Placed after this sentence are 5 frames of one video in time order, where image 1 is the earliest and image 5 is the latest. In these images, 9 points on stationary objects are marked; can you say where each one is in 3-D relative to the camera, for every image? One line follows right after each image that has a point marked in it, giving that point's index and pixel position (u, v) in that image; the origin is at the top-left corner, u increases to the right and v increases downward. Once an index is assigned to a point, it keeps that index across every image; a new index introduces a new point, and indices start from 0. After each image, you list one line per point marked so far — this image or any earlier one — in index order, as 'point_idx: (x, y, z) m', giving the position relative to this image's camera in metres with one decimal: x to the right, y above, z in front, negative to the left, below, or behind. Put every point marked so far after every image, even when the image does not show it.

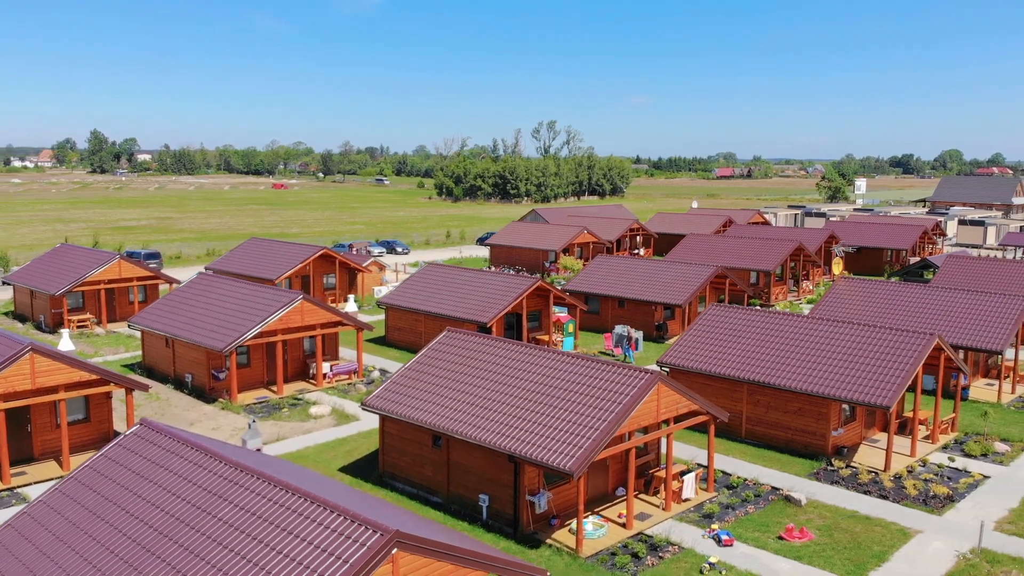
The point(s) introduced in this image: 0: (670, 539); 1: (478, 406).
0: (+2.7, -4.4, +16.5) m
1: (-0.7, -2.3, +17.9) m
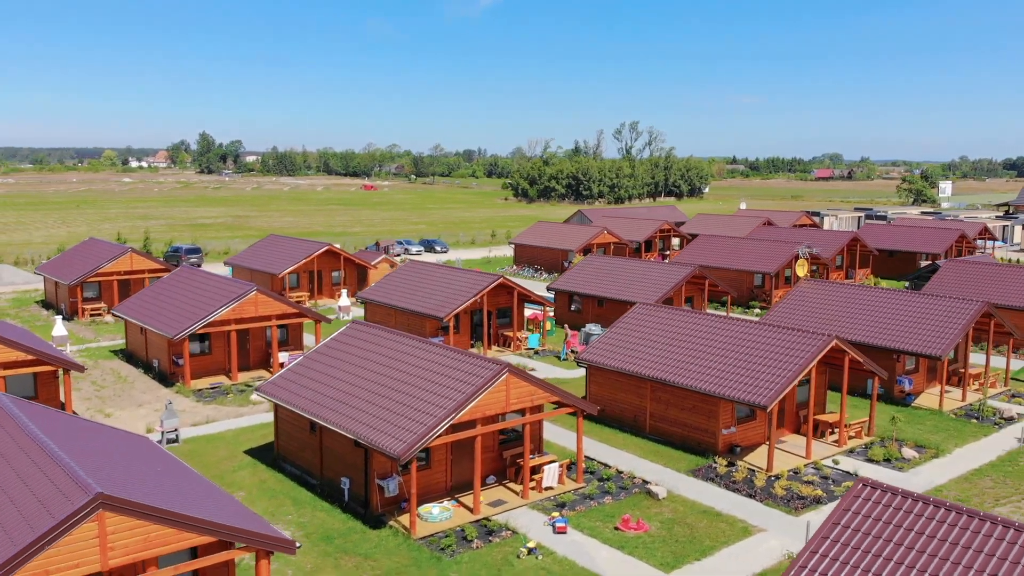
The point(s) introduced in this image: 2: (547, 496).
0: (-0.1, -4.3, +17.1) m
1: (-3.3, -2.1, +18.8) m
2: (+0.7, -4.0, +18.4) m
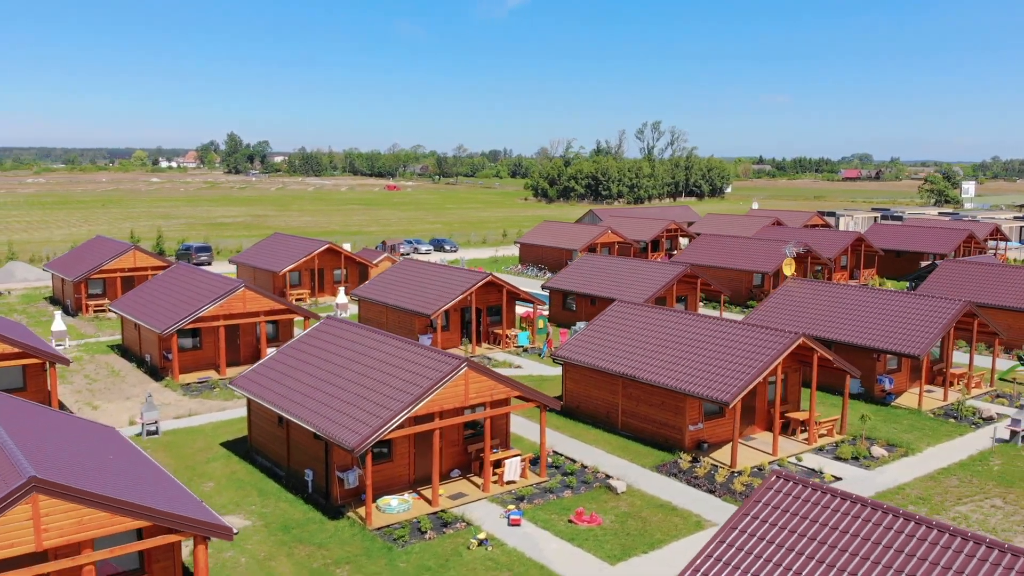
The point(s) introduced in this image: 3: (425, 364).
0: (-0.9, -4.2, +17.3) m
1: (-4.1, -2.0, +19.2) m
2: (-0.1, -4.0, +18.7) m
3: (-1.7, -1.5, +18.3) m
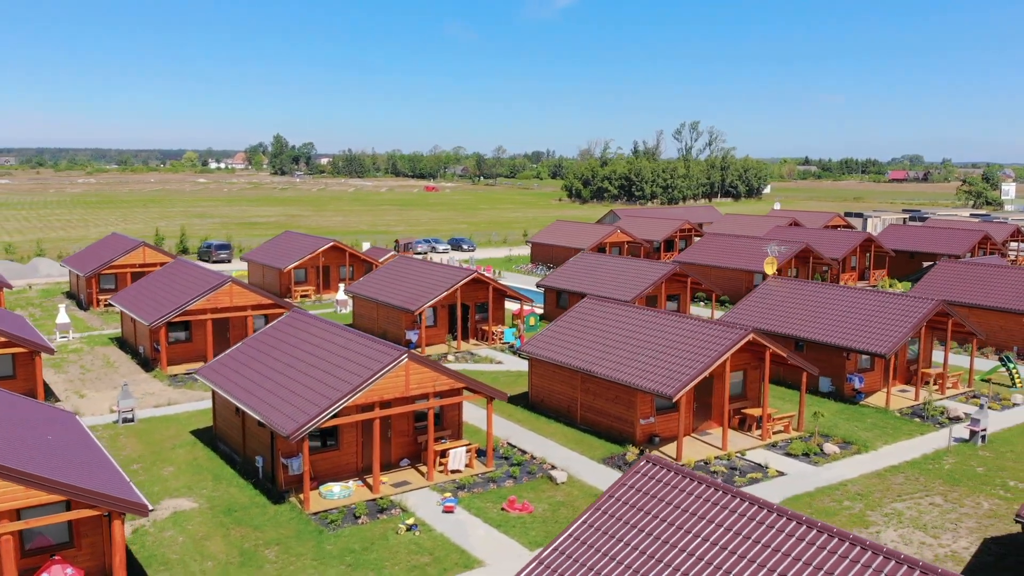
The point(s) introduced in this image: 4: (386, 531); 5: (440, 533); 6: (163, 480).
0: (-2.1, -4.1, +17.9) m
1: (-5.2, -1.9, +19.9) m
2: (-1.3, -3.9, +19.2) m
3: (-2.8, -1.3, +18.8) m
4: (-2.2, -4.3, +16.7) m
5: (-1.3, -4.3, +16.7) m
6: (-7.2, -3.9, +19.5) m
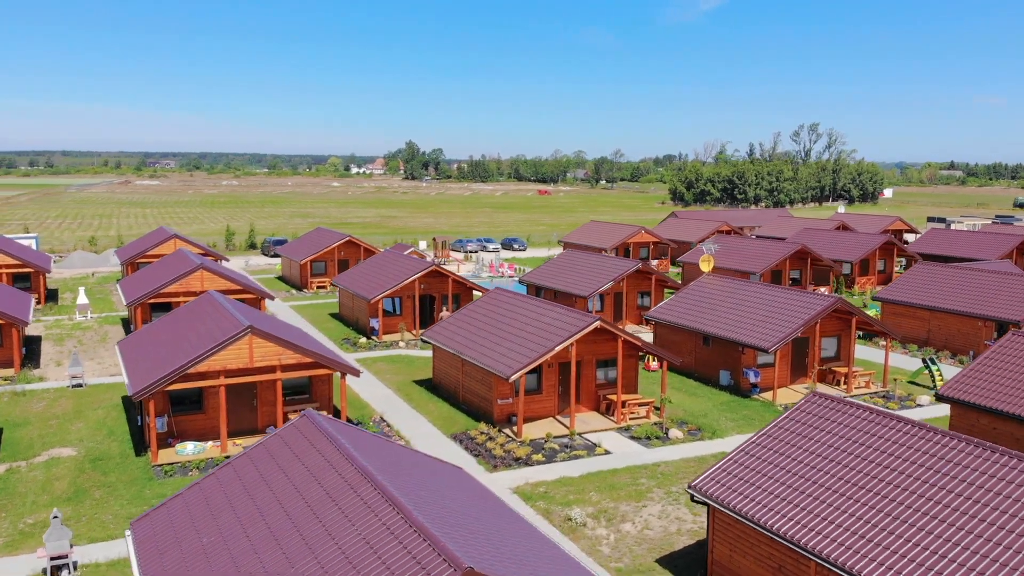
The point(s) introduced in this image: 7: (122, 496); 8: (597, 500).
0: (-5.9, -3.7, +20.2) m
1: (-8.5, -1.5, +22.6) m
2: (-4.8, -3.5, +21.3) m
3: (-6.3, -0.9, +21.2) m
4: (-6.1, -3.9, +19.0) m
5: (-5.2, -3.9, +18.9) m
6: (-10.6, -3.4, +22.5) m
7: (-7.5, -4.0, +18.3) m
8: (+1.6, -4.1, +18.1) m
